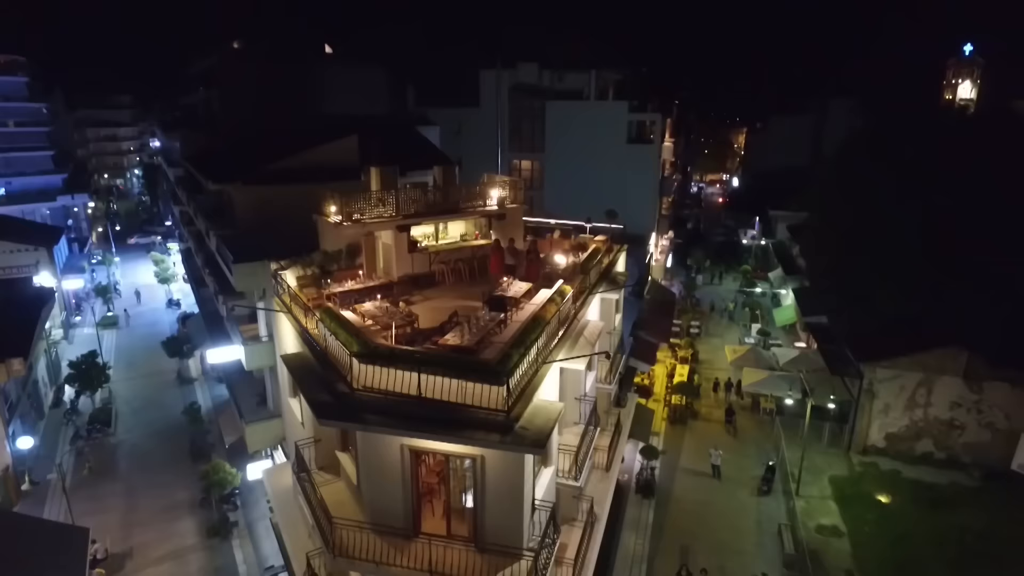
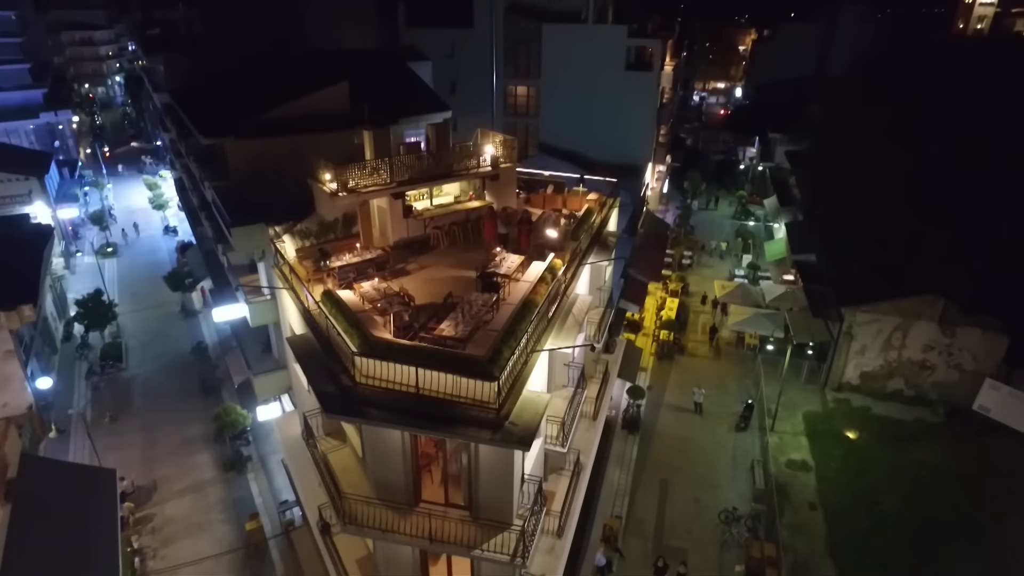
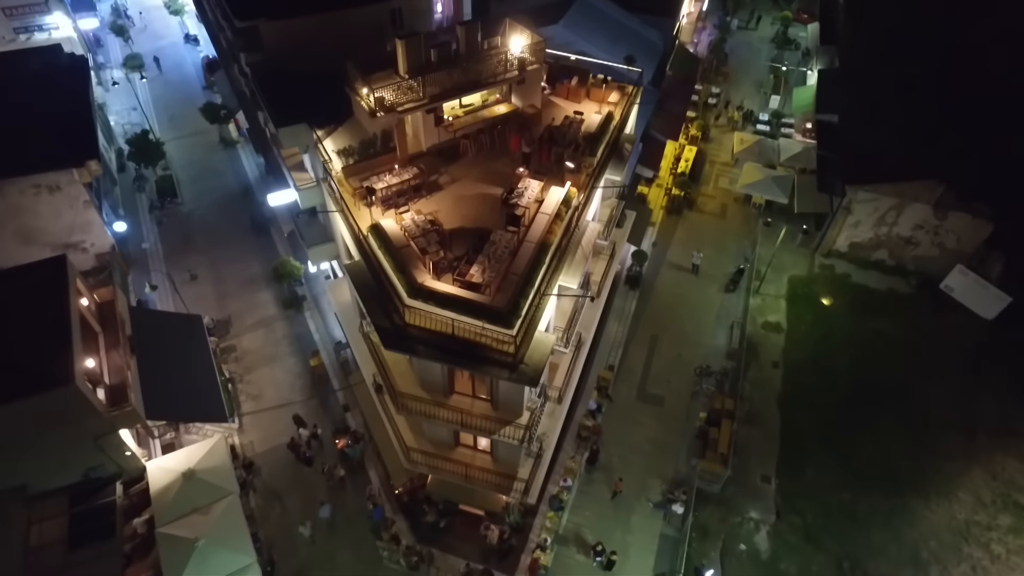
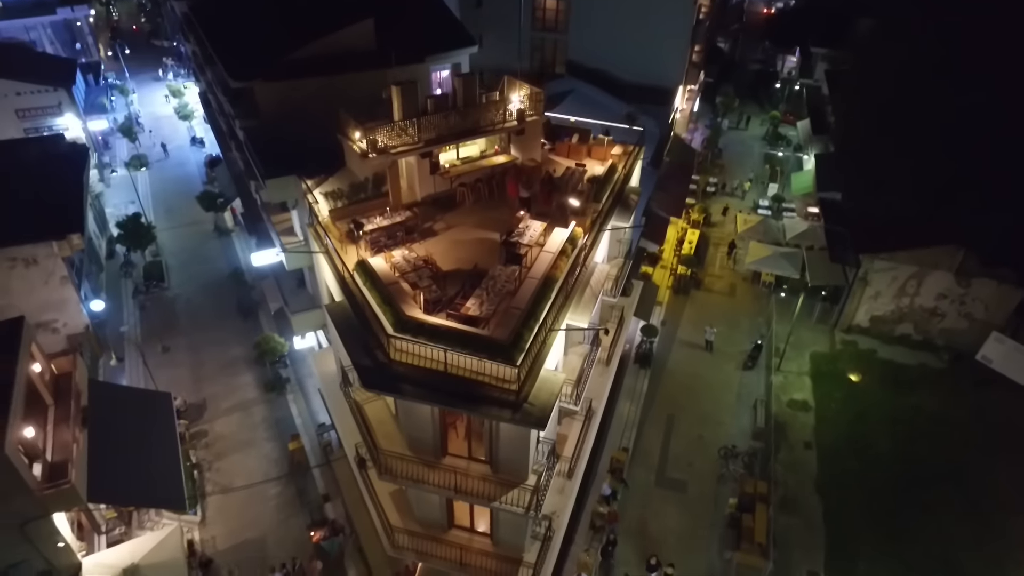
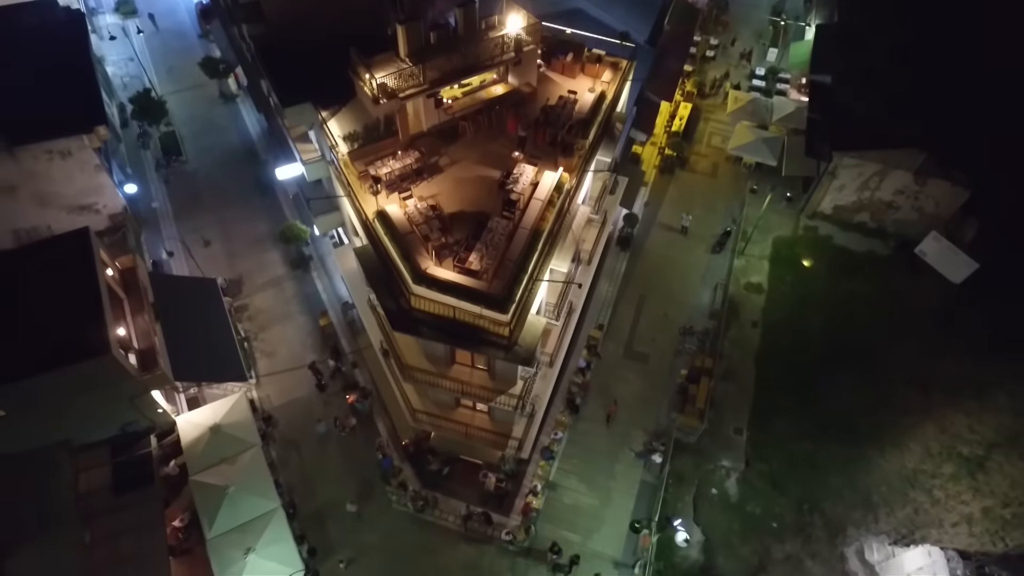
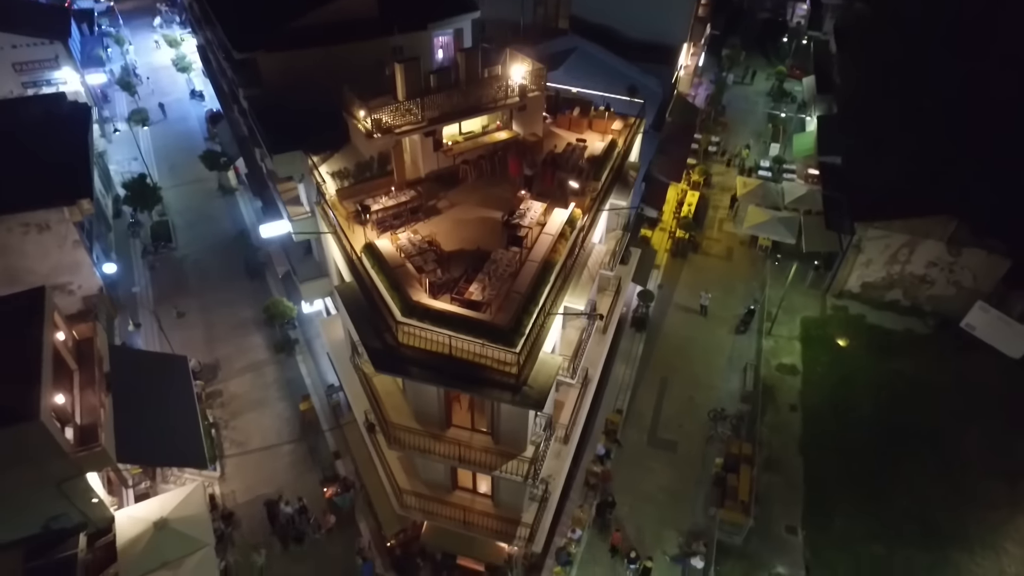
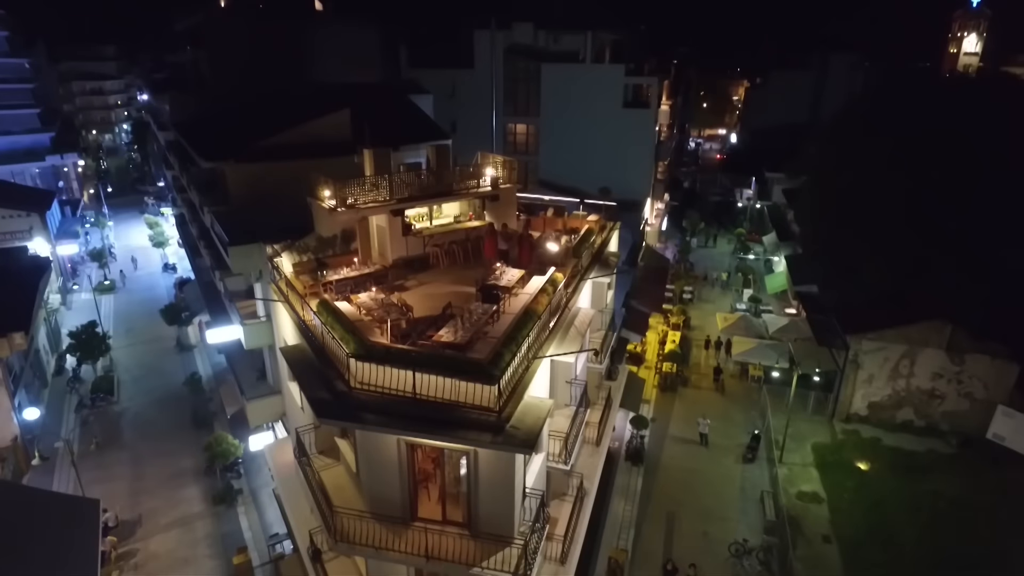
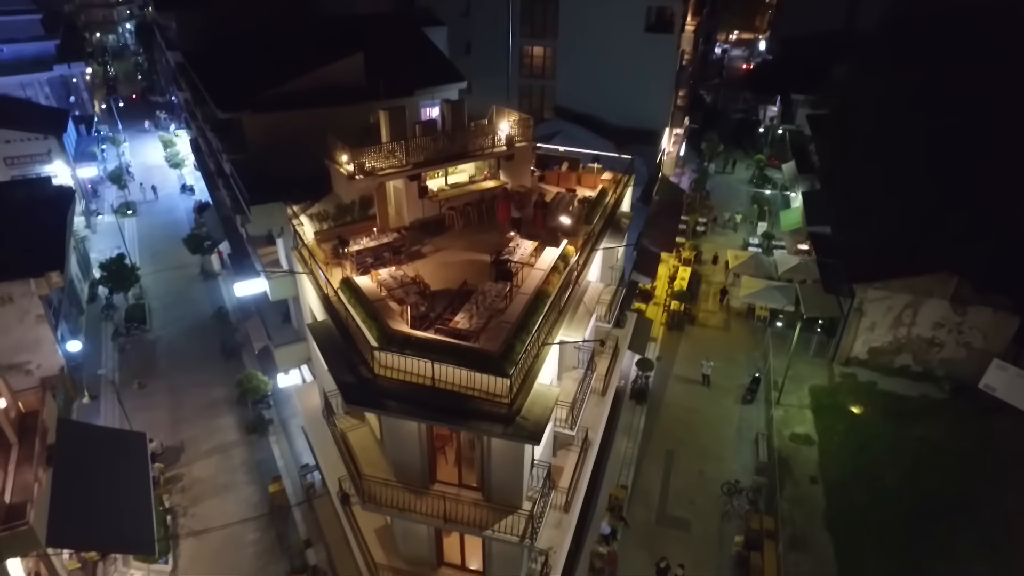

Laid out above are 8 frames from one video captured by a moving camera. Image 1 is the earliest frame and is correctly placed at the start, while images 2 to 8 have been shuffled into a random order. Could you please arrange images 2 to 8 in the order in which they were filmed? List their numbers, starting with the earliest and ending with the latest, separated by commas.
7, 2, 8, 4, 6, 3, 5
